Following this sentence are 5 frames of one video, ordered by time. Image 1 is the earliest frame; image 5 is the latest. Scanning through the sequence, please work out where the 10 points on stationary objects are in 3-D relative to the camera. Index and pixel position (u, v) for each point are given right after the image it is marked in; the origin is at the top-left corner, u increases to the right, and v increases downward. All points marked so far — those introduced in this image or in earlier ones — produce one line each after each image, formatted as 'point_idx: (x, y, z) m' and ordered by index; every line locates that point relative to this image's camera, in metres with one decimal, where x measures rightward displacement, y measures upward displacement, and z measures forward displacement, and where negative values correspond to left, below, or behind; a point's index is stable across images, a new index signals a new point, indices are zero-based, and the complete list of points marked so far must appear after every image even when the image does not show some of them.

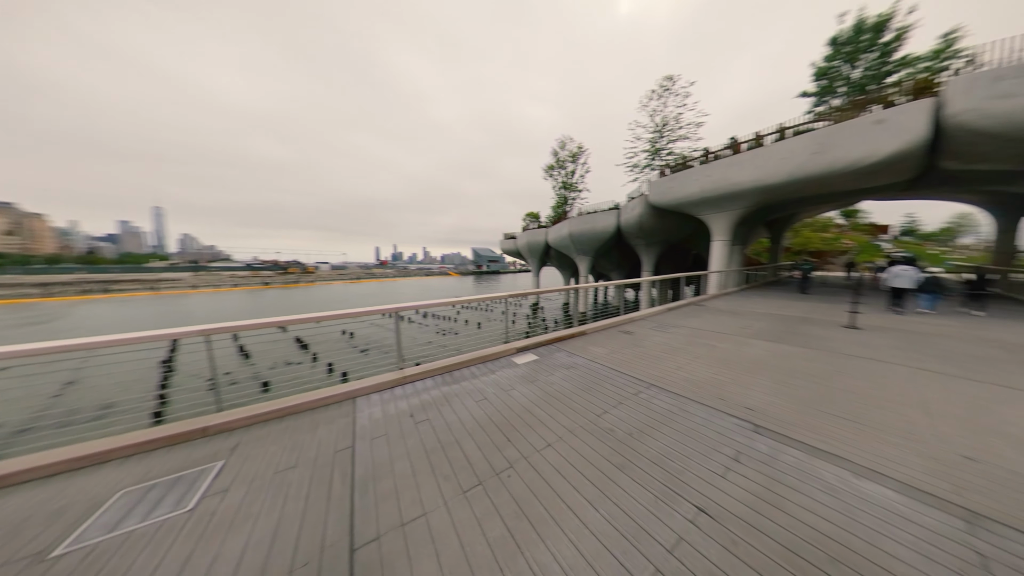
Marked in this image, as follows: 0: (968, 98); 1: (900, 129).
0: (+8.2, +3.4, +6.3) m
1: (+7.9, +3.2, +7.0) m
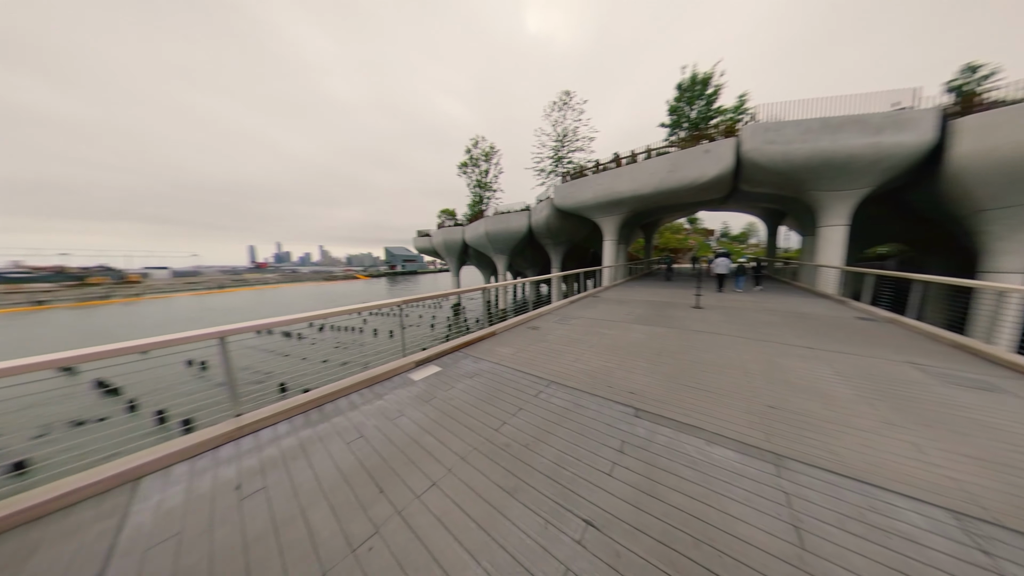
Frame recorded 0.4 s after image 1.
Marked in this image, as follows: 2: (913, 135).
0: (+5.9, +3.6, +8.3) m
1: (+5.4, +3.4, +8.8) m
2: (+8.4, +3.3, +7.8) m
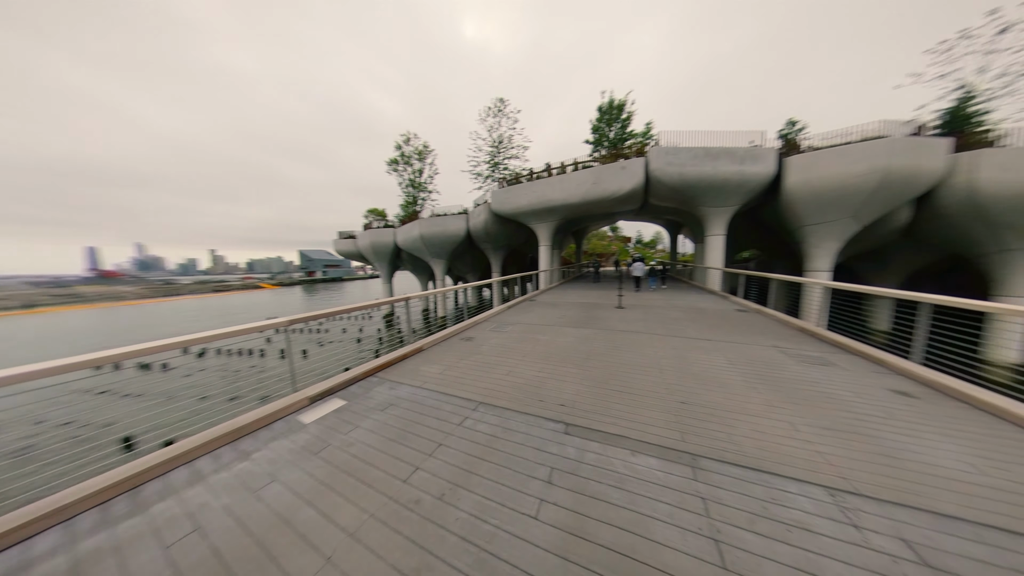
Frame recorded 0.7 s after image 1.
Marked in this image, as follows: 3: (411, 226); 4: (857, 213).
0: (+4.1, +3.5, +9.3) m
1: (+3.5, +3.3, +9.6) m
2: (+6.6, +3.2, +9.2) m
3: (-4.8, +2.9, +14.3) m
4: (+8.4, +1.8, +9.0) m
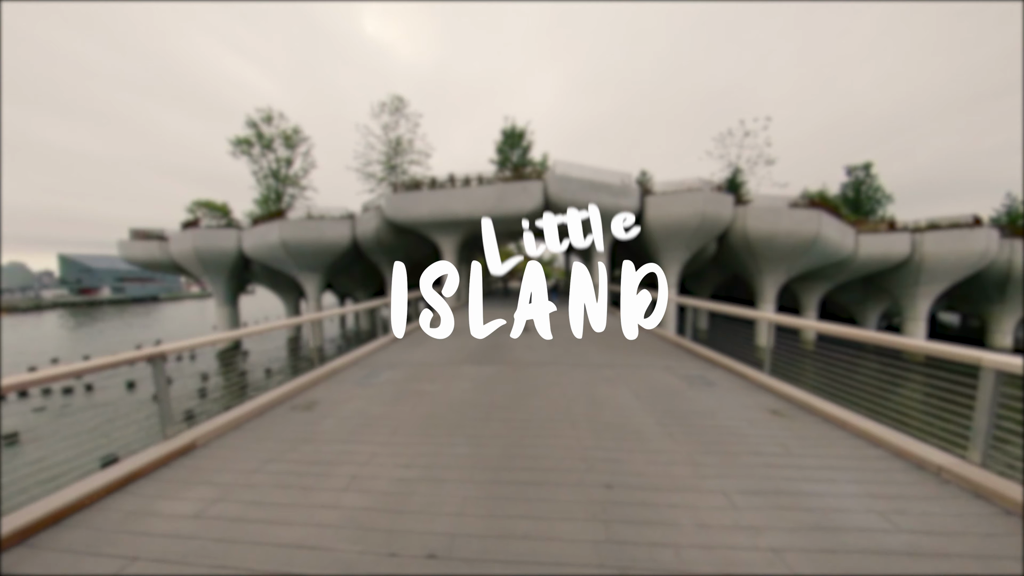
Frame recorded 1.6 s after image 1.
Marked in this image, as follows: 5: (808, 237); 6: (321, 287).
0: (+1.3, +3.0, +9.4) m
1: (+0.6, +2.8, +9.6) m
2: (+3.7, +2.7, +10.1) m
3: (-8.7, +2.1, +11.8) m
4: (+5.6, +1.3, +10.3) m
5: (+8.8, +1.5, +9.8) m
6: (-7.7, 0.0, +13.4) m
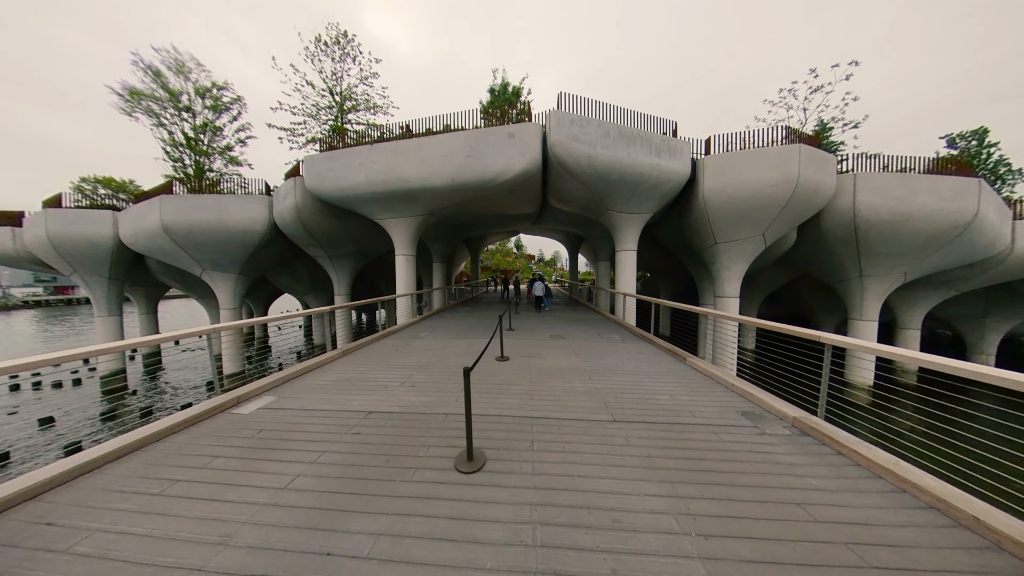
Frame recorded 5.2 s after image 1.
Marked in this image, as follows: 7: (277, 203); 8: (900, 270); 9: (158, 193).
0: (+0.9, +2.8, +5.9) m
1: (+0.2, +2.6, +6.1) m
2: (+3.3, +2.5, +6.5) m
3: (-9.1, +2.0, +8.3) m
4: (+5.2, +1.1, +6.7) m
5: (+8.4, +1.3, +6.3) m
6: (-8.1, -0.1, +9.9) m
7: (-6.0, +2.1, +8.5) m
8: (+8.5, +0.4, +7.2) m
9: (-9.1, +2.4, +8.5) m
